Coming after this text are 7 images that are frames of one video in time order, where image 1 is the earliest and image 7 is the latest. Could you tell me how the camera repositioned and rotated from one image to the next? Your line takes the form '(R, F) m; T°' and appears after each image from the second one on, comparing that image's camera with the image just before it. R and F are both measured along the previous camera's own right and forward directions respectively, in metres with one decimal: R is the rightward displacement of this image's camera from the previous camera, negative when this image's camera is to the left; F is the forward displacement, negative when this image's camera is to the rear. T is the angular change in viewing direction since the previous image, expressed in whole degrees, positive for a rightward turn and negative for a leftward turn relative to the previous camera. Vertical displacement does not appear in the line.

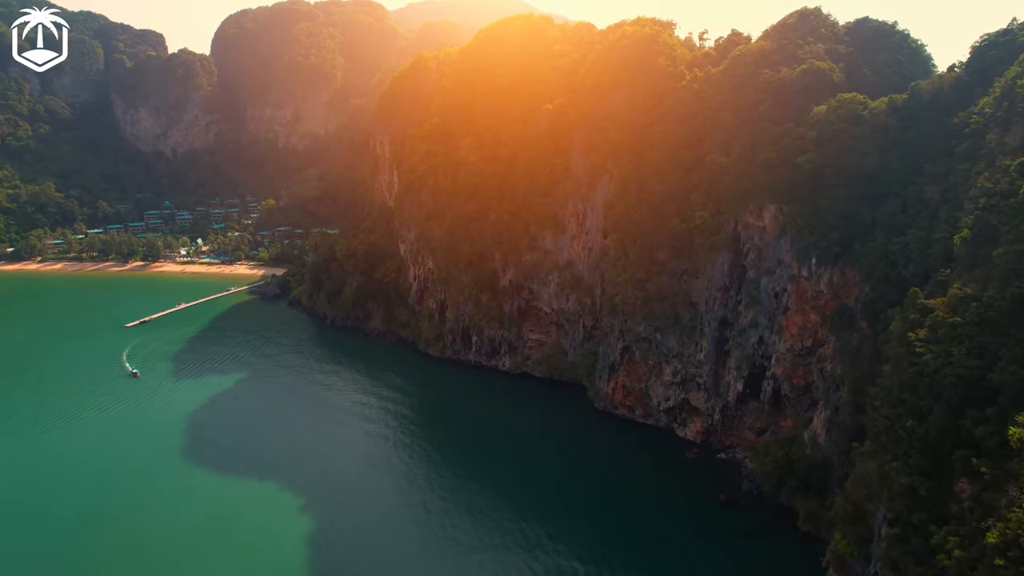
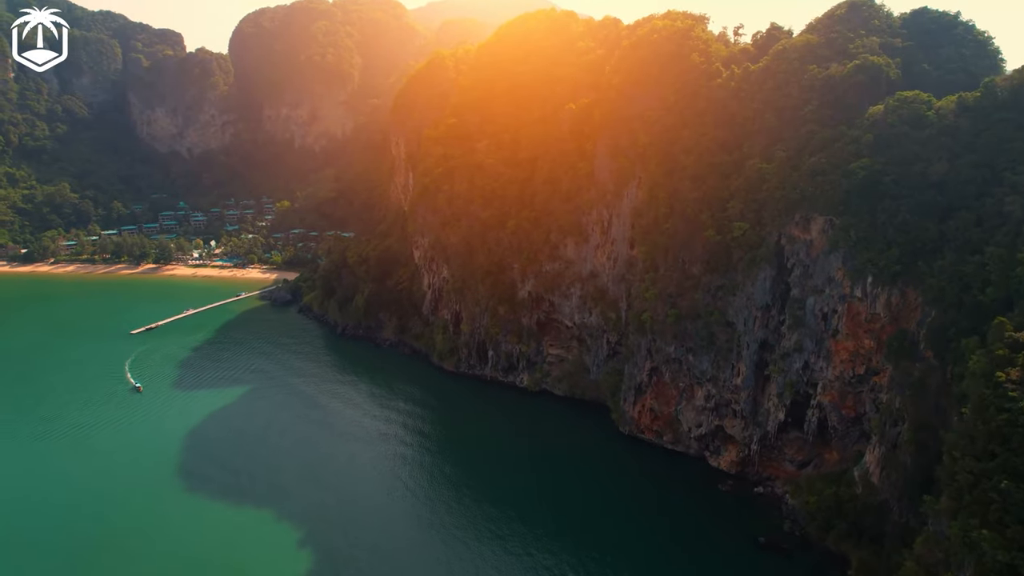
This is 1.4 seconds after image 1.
(0.0, +3.2) m; -2°
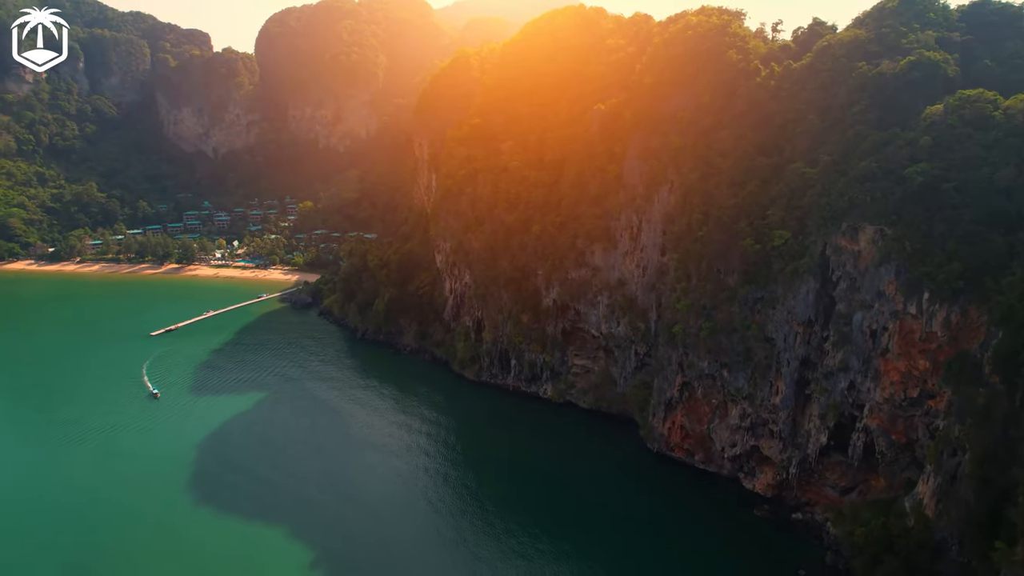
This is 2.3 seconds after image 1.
(-0.1, +1.8) m; -2°
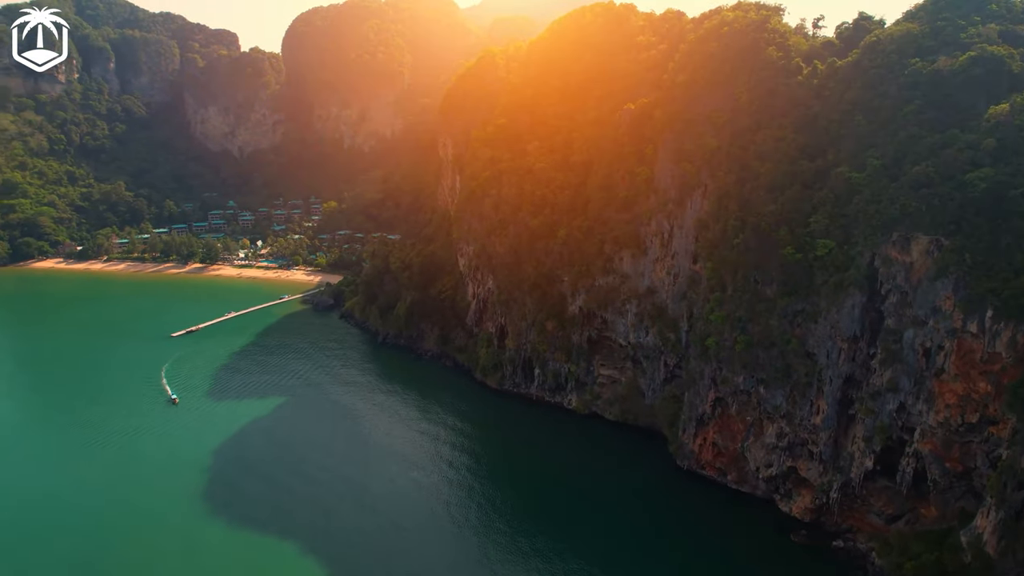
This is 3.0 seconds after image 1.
(-0.1, +1.6) m; -2°
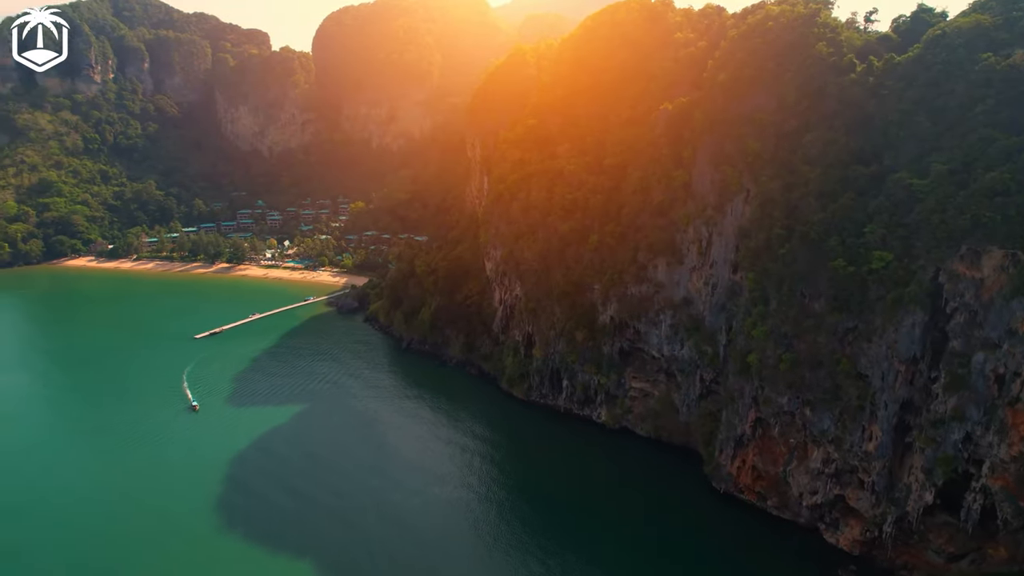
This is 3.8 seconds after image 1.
(-0.1, +1.9) m; -3°
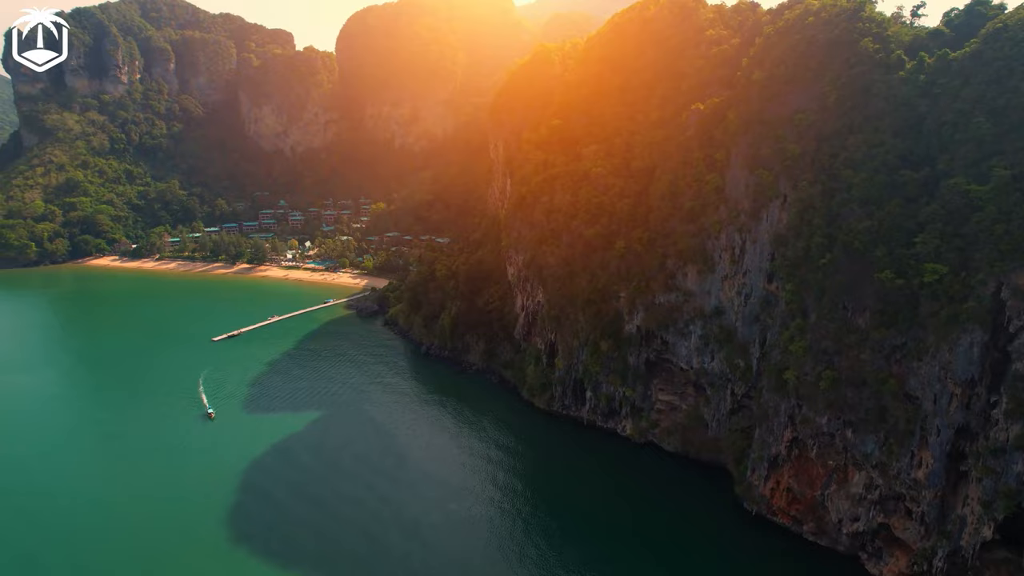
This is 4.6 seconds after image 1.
(0.0, +1.6) m; -2°
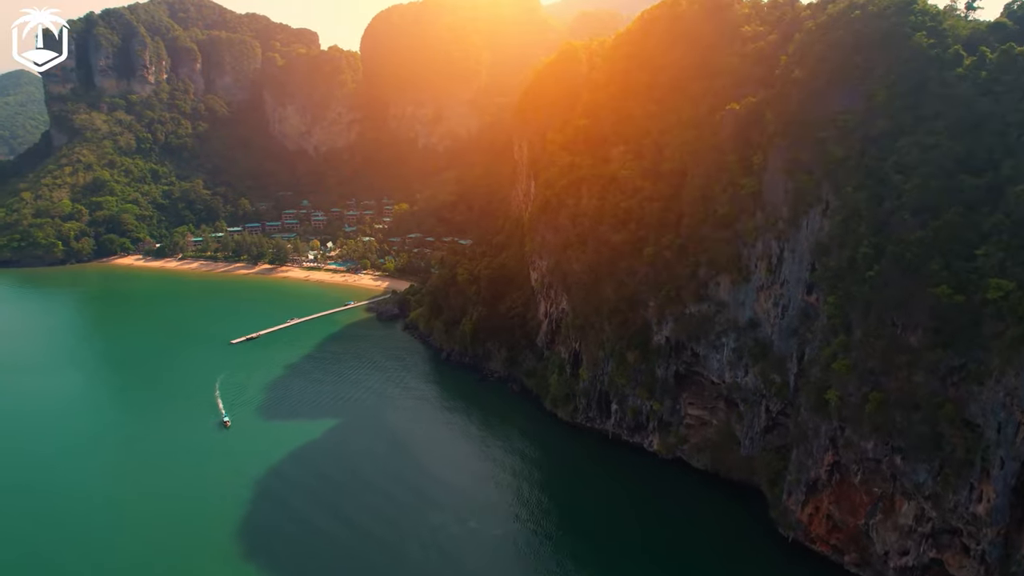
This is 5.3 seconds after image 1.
(0.0, +1.7) m; -2°
